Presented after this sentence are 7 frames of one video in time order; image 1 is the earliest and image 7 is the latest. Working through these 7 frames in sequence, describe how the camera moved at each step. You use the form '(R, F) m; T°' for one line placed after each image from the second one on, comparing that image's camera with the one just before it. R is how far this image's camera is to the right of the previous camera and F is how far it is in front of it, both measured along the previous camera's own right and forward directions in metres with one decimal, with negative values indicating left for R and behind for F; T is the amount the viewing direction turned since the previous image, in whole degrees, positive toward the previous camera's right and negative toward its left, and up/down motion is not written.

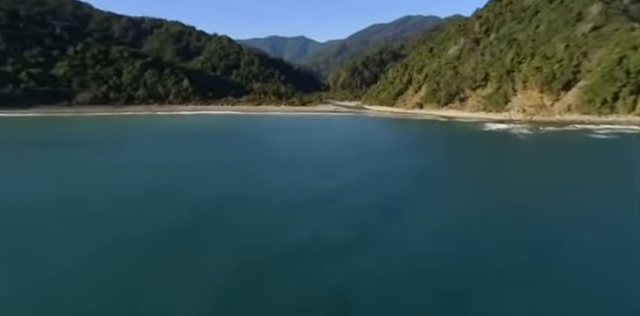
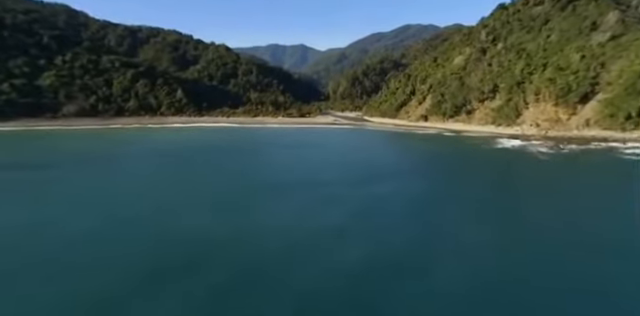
(+0.1, +3.6) m; 0°
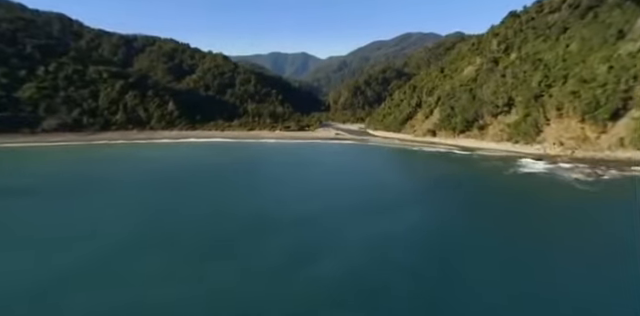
(+0.1, +5.0) m; 0°
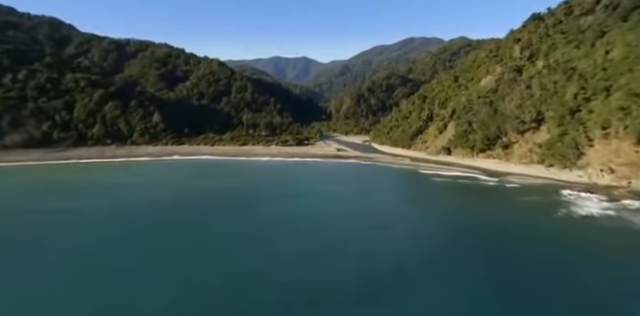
(+0.2, +7.7) m; 0°
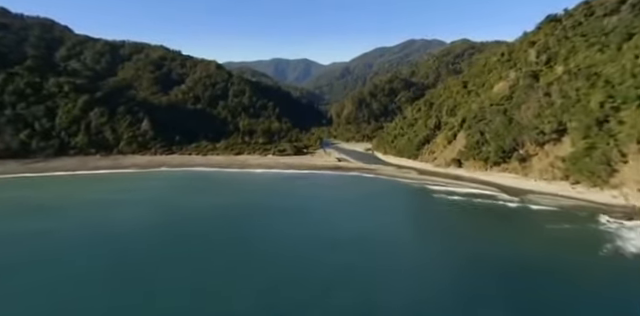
(+0.1, +4.5) m; 0°
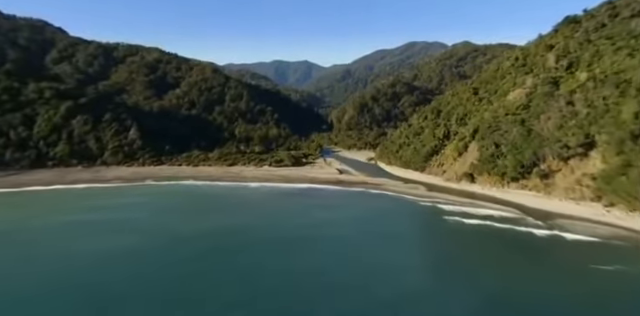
(+0.1, +4.6) m; 0°
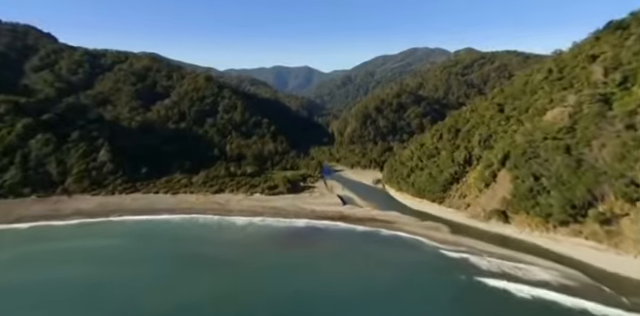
(+0.1, +8.8) m; 0°
